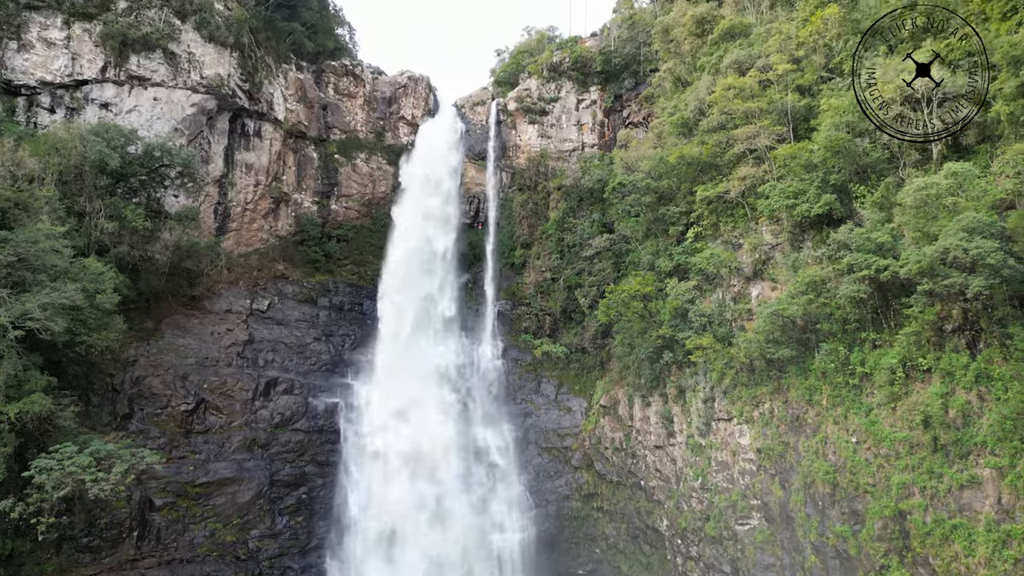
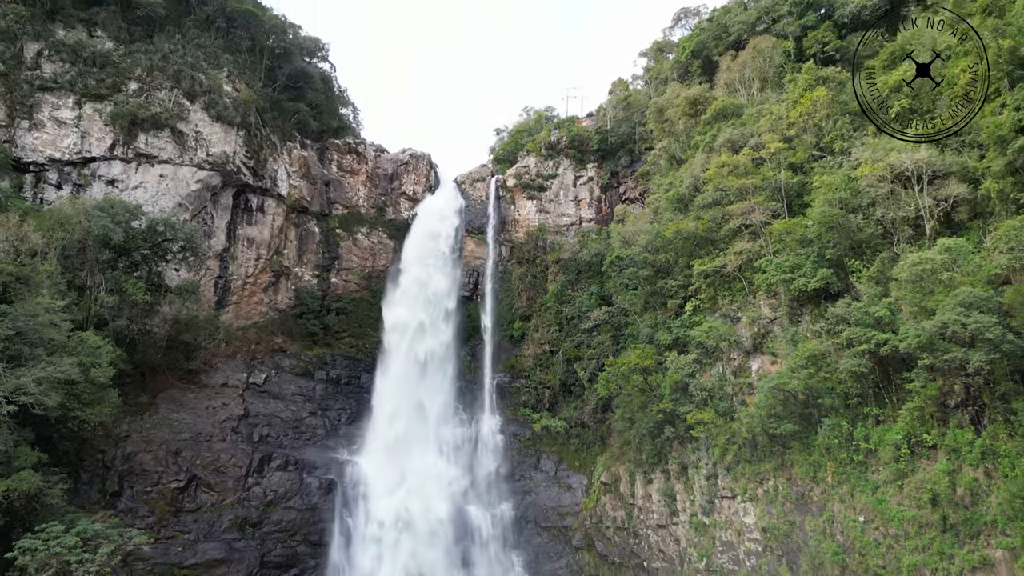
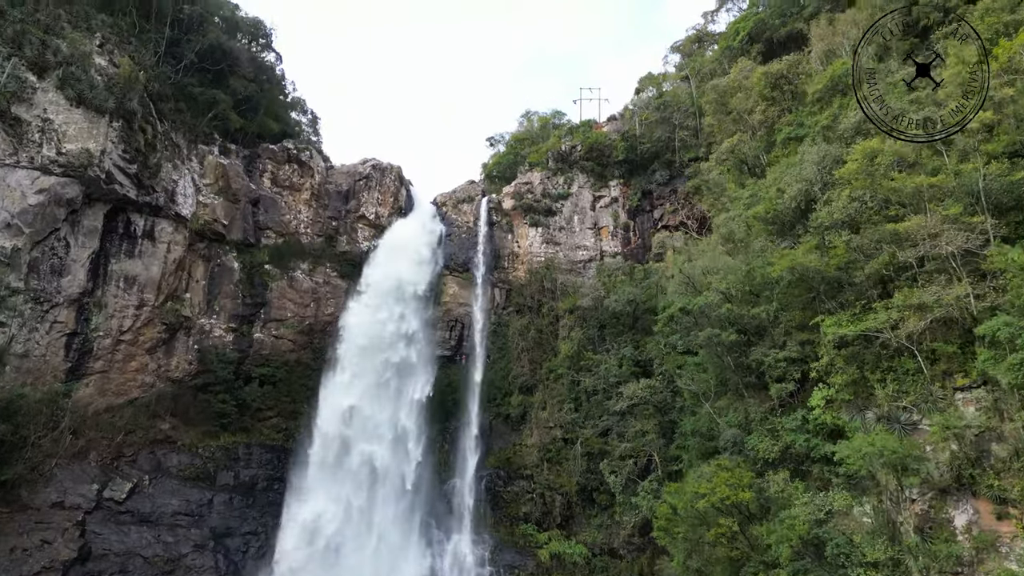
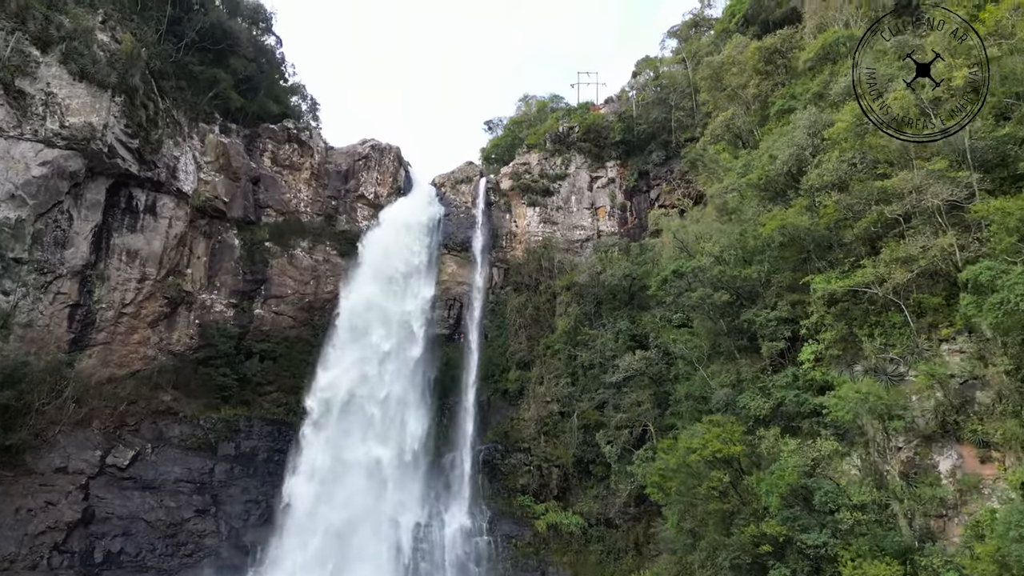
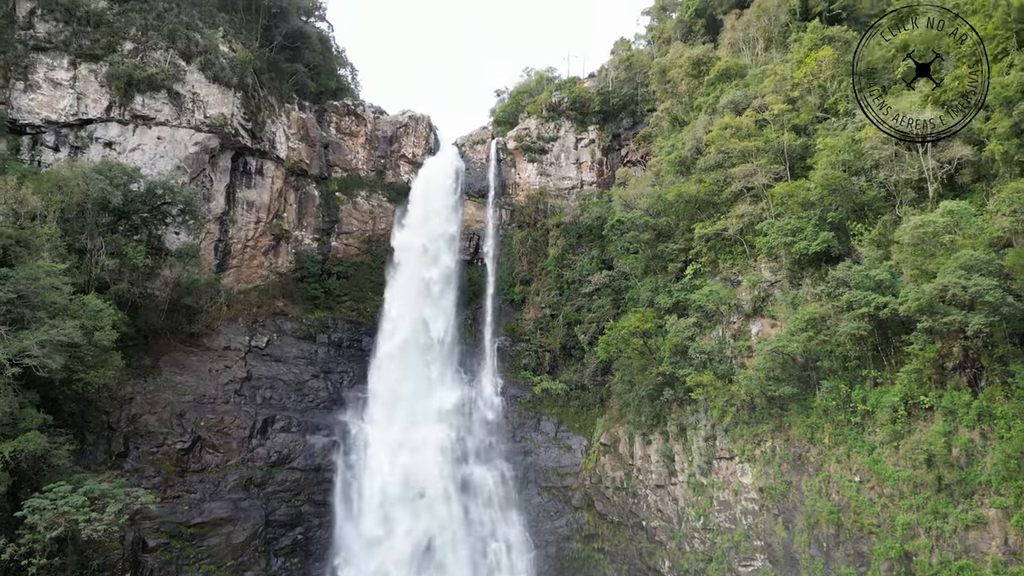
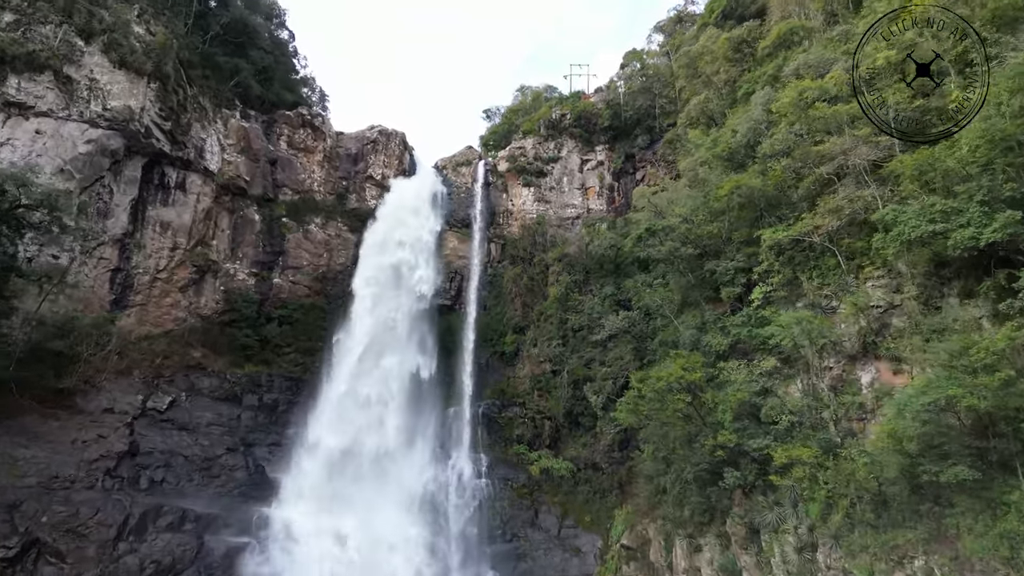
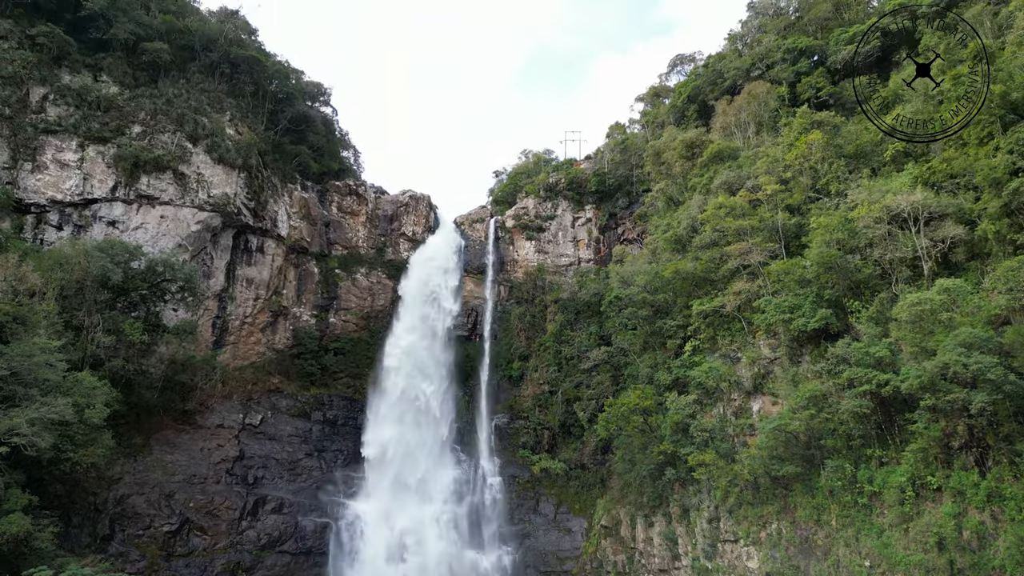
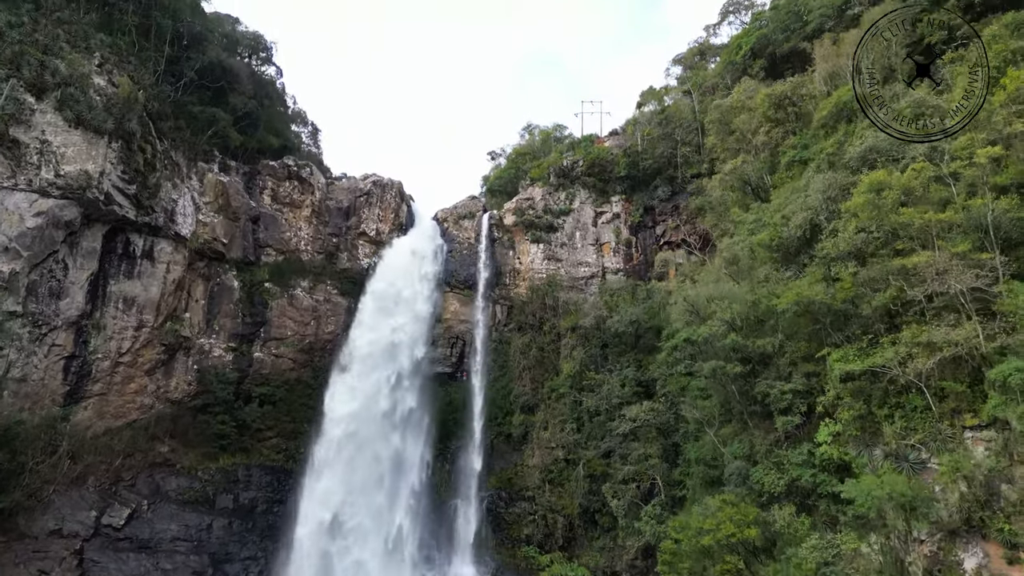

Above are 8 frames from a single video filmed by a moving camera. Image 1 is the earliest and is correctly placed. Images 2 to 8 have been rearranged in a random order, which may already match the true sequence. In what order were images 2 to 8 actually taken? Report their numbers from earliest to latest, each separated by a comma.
5, 2, 7, 6, 4, 3, 8
